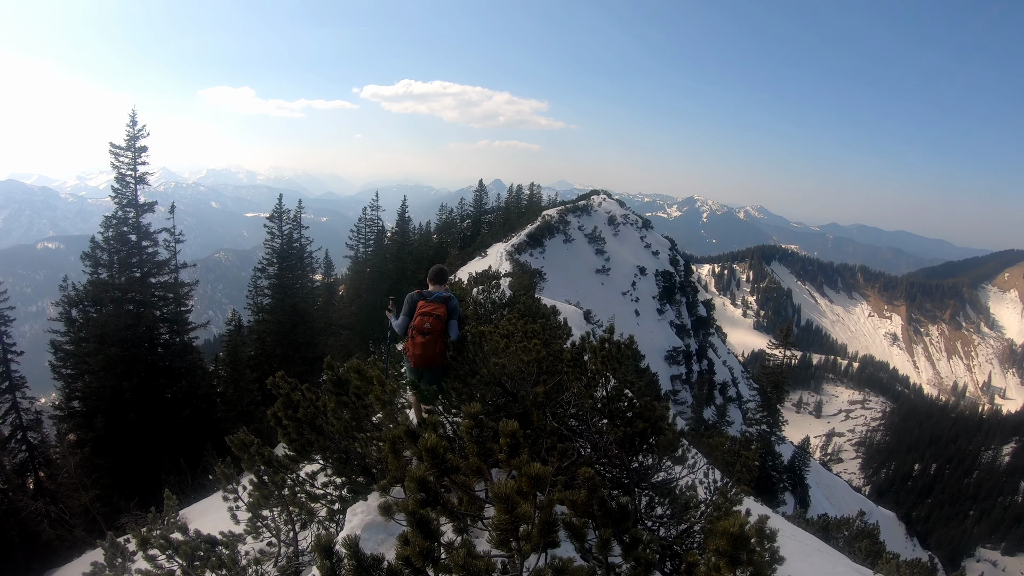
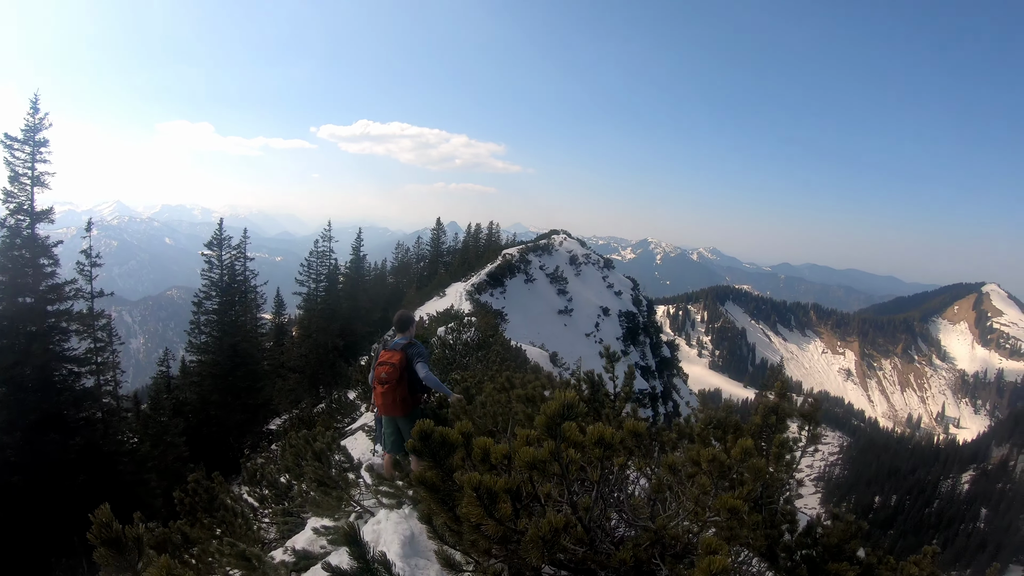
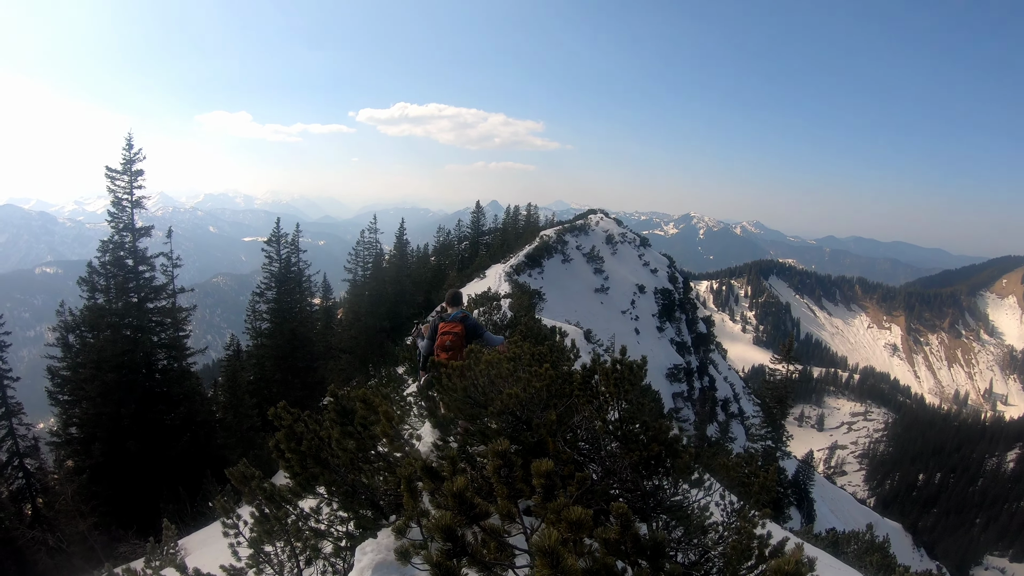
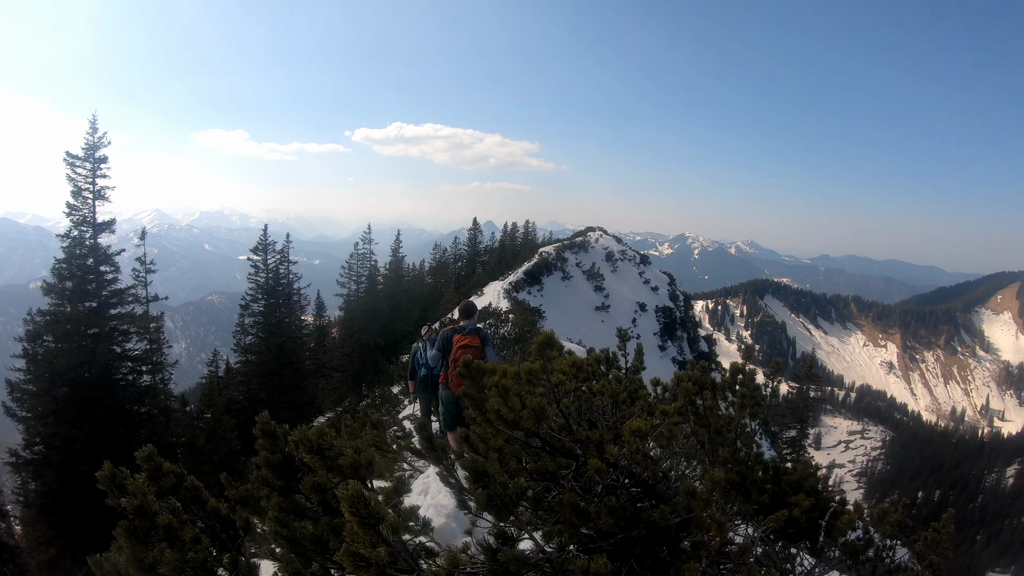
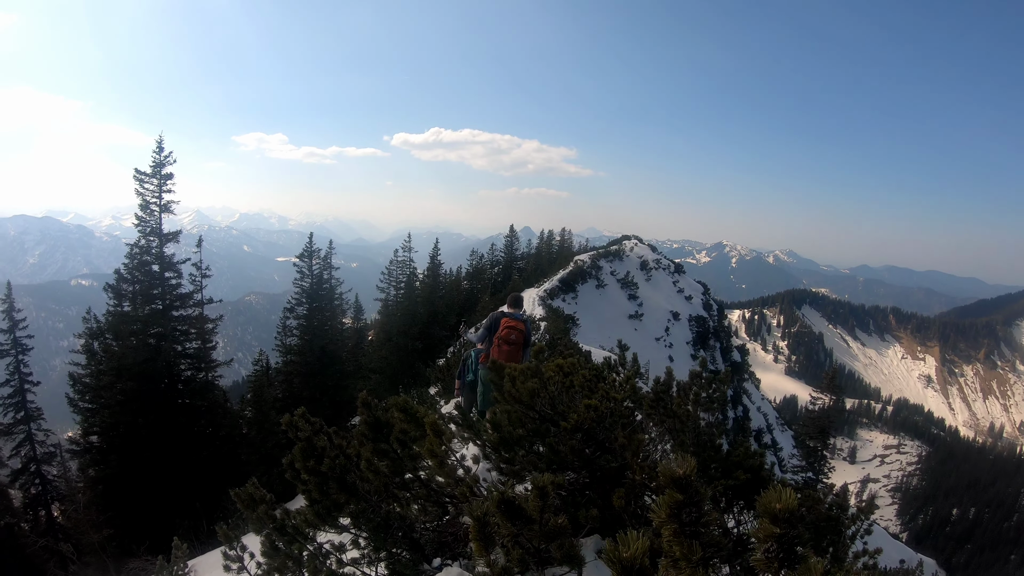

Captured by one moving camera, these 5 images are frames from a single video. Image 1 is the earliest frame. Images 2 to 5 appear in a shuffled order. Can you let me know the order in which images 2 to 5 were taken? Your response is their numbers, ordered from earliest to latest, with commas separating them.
3, 5, 4, 2
